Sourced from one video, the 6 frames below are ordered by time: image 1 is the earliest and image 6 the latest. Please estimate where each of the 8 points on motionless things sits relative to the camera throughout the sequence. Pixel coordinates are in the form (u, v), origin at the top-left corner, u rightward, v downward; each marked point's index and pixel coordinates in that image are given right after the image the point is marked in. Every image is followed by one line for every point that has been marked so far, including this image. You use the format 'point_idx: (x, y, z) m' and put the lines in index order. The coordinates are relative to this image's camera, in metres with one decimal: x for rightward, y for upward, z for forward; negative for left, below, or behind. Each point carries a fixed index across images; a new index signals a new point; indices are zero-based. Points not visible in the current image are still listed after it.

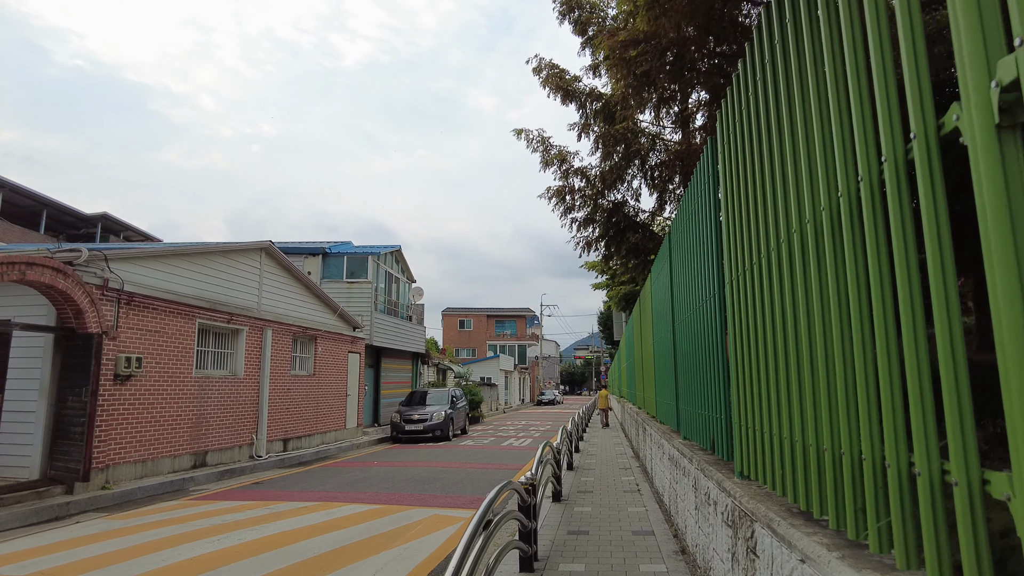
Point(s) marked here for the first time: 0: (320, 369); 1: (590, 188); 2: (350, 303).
0: (-4.8, -2.0, +16.1) m
1: (+1.3, +1.7, +10.9) m
2: (-5.0, -0.5, +19.7) m
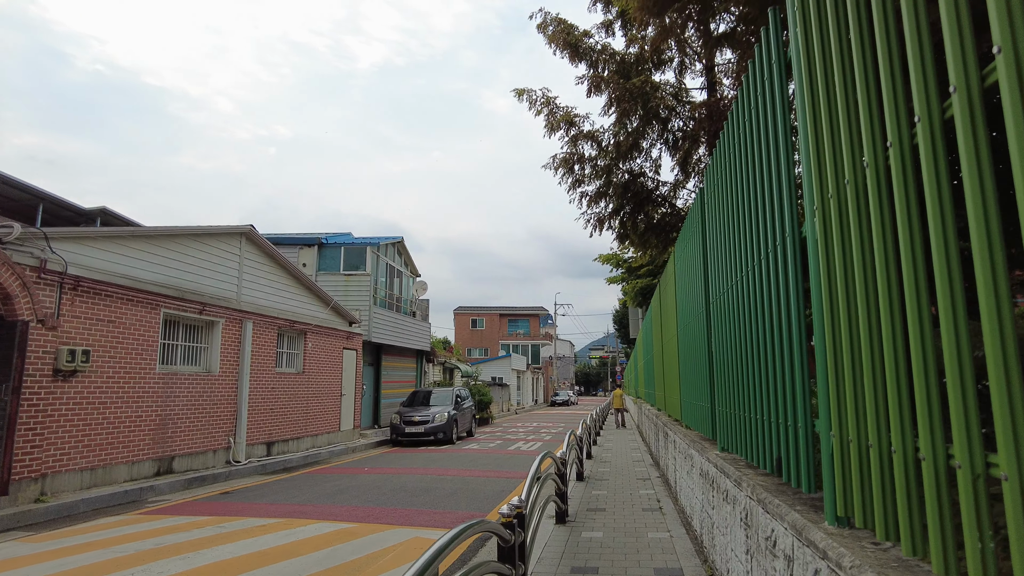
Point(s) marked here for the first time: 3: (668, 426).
0: (-4.7, -1.8, +14.9) m
1: (+1.3, +2.0, +9.6) m
2: (-4.8, -0.3, +18.5) m
3: (+2.1, -1.8, +8.7) m
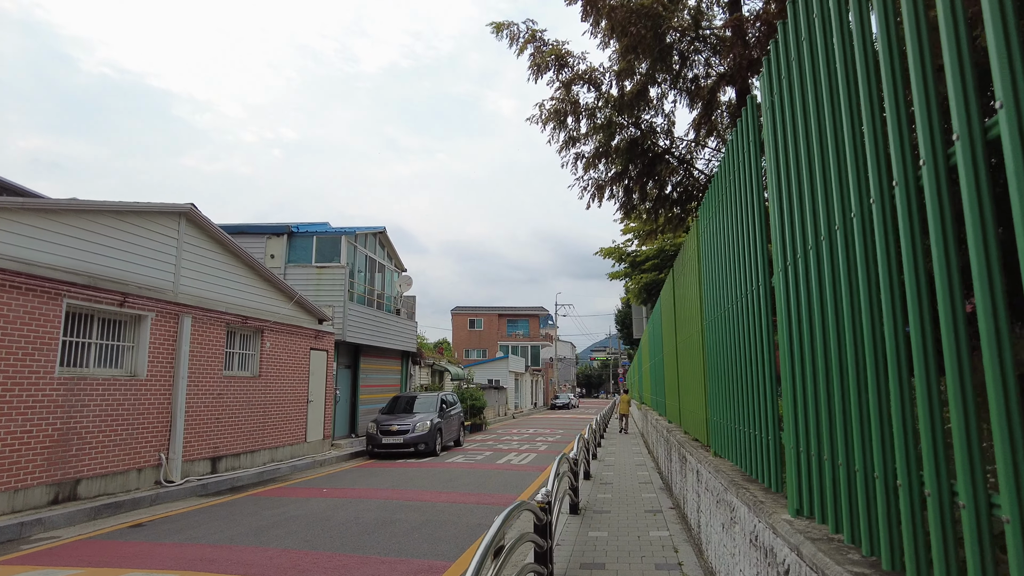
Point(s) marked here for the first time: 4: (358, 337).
0: (-4.9, -1.6, +13.1) m
1: (+1.1, +2.2, +7.7) m
2: (-5.0, -0.1, +16.7) m
3: (+1.8, -1.7, +6.8) m
4: (-4.1, -1.3, +17.2) m
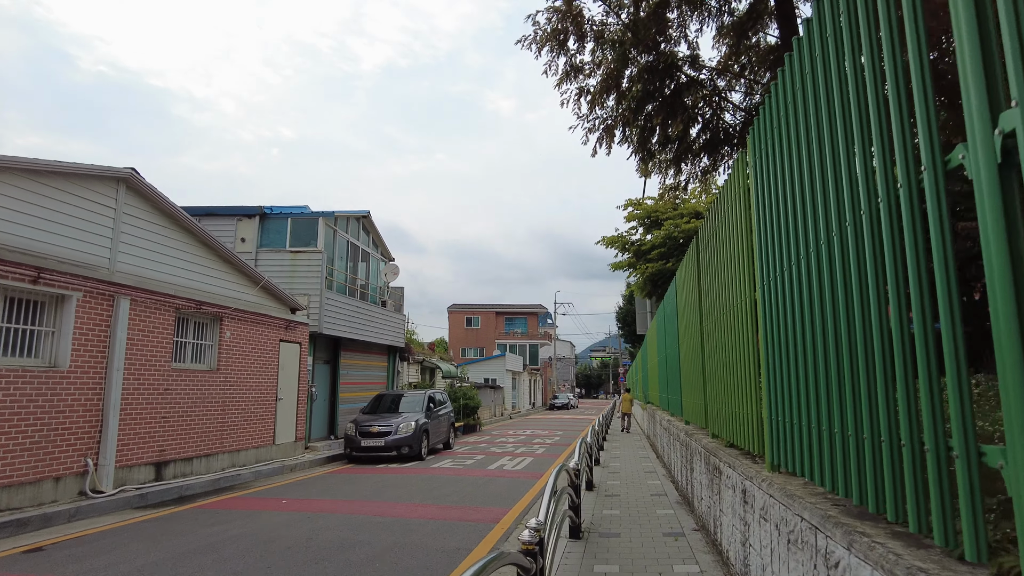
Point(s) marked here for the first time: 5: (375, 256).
0: (-5.1, -1.3, +11.6) m
1: (+1.0, +2.5, +6.2) m
2: (-5.1, +0.2, +15.2) m
3: (+1.7, -1.4, +5.3) m
4: (-4.2, -1.0, +15.7) m
5: (-4.1, +1.0, +19.4) m
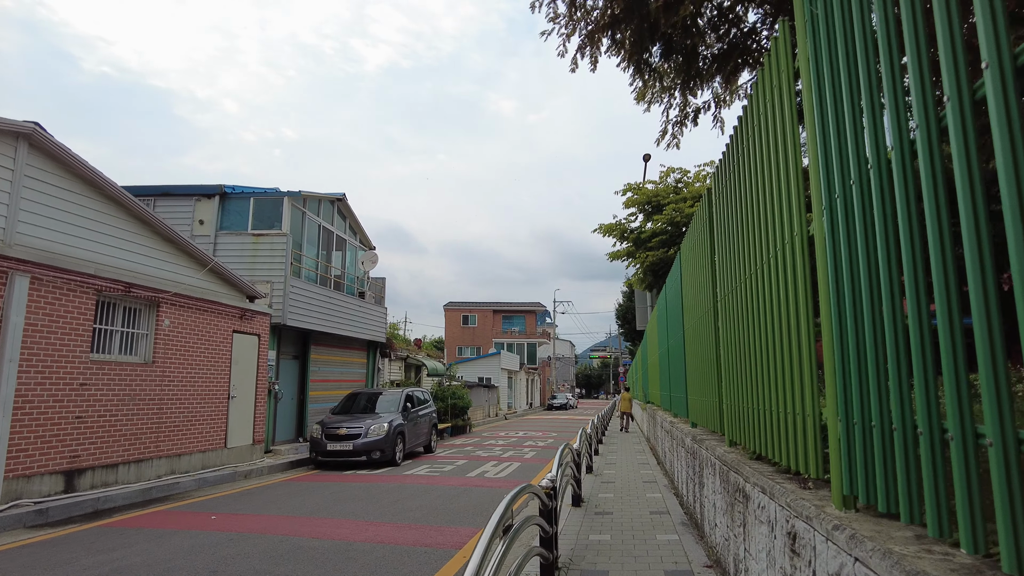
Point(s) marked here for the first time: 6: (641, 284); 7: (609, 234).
0: (-5.4, -1.0, +10.1) m
1: (+0.6, +2.7, +4.8) m
2: (-5.4, +0.5, +13.7) m
3: (+1.4, -1.1, +3.9) m
4: (-4.5, -0.7, +14.2) m
5: (-4.4, +1.2, +18.0) m
6: (+3.8, +0.1, +18.8) m
7: (+2.9, +1.6, +19.0) m
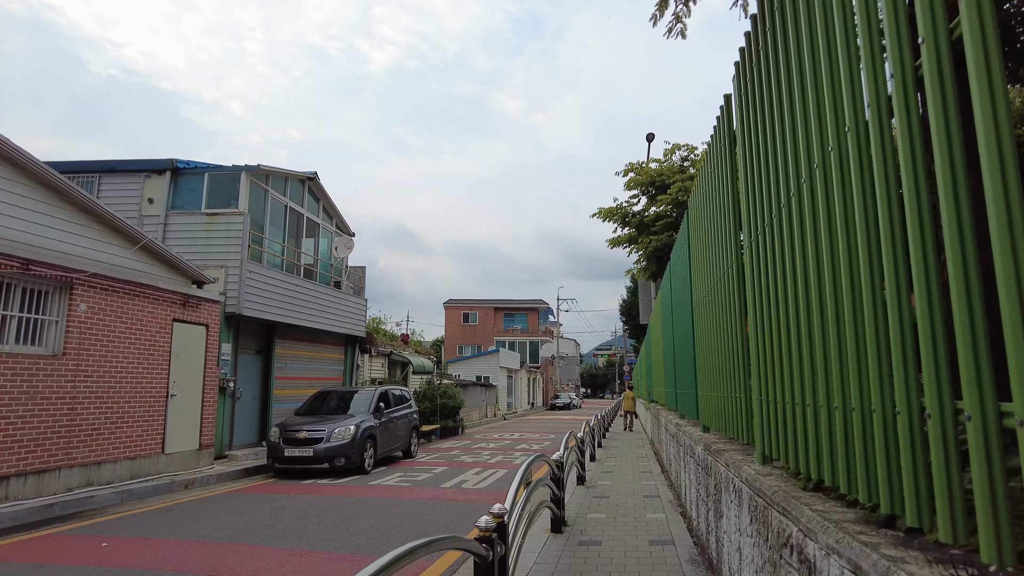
0: (-5.7, -0.8, +8.6) m
1: (+0.3, +3.0, +3.2) m
2: (-5.7, +0.7, +12.2) m
3: (+1.0, -0.8, +2.3) m
4: (-4.8, -0.4, +12.7) m
5: (-4.6, +1.5, +16.5) m
6: (+3.5, +0.4, +17.3) m
7: (+2.6, +1.9, +17.5) m
